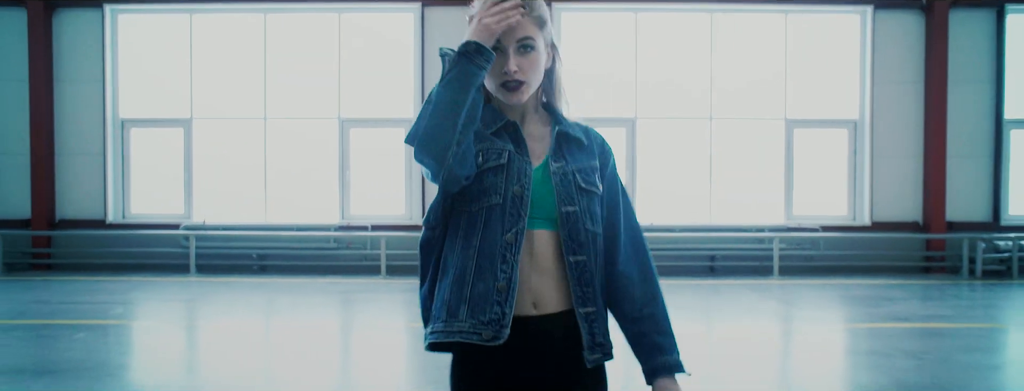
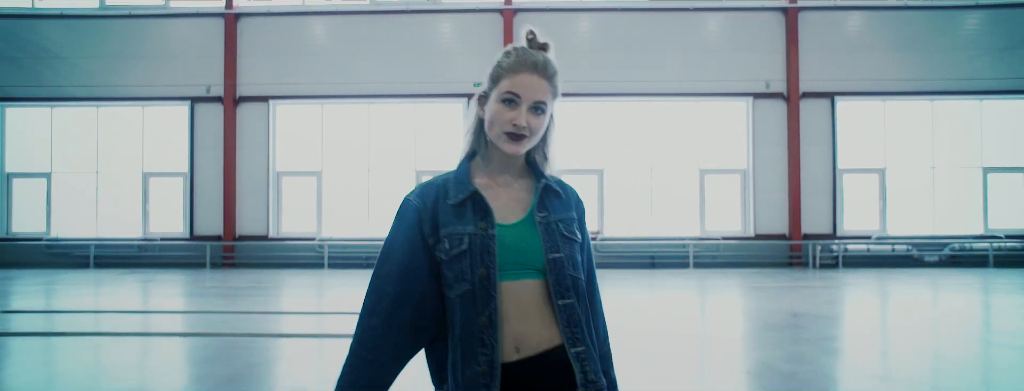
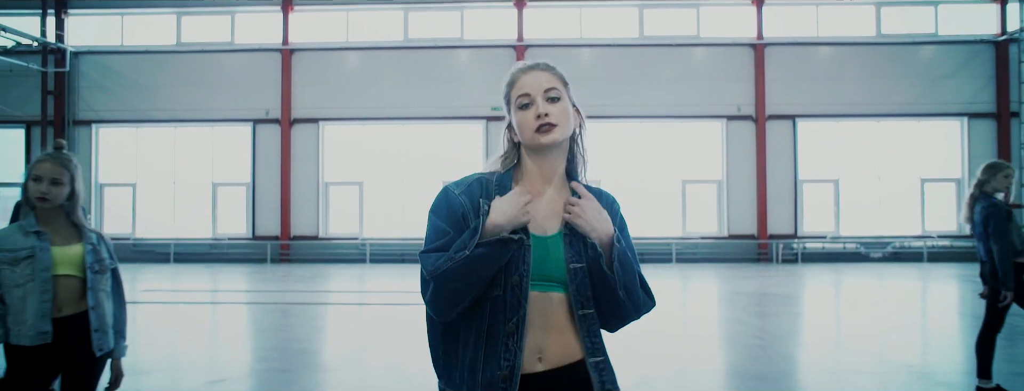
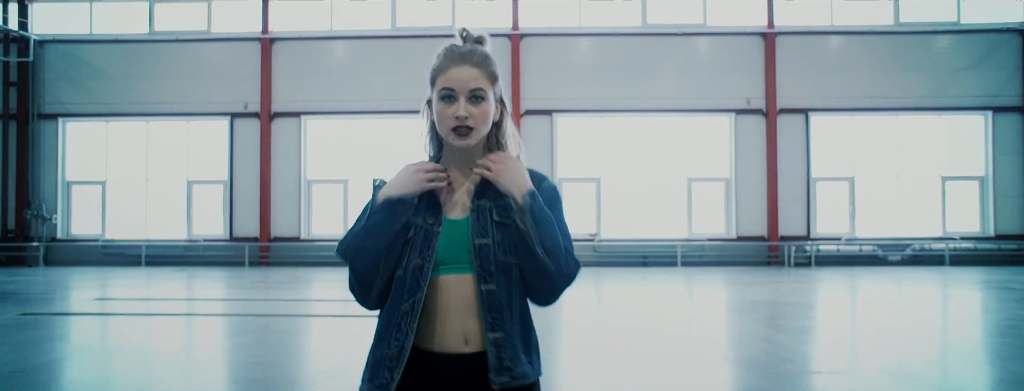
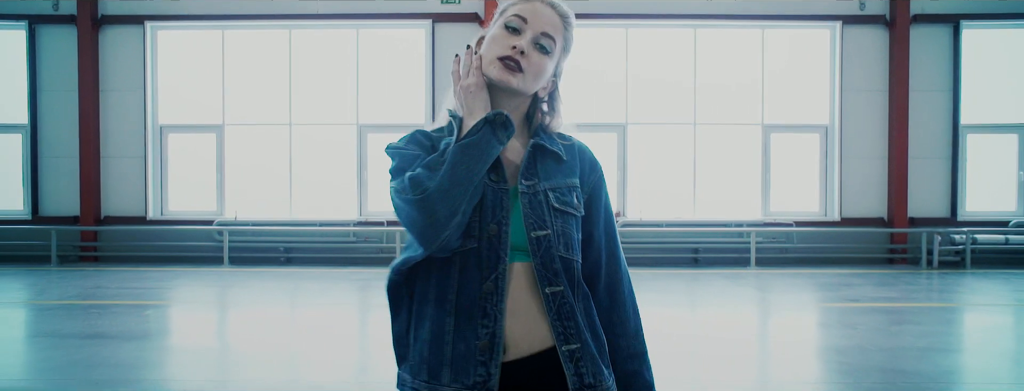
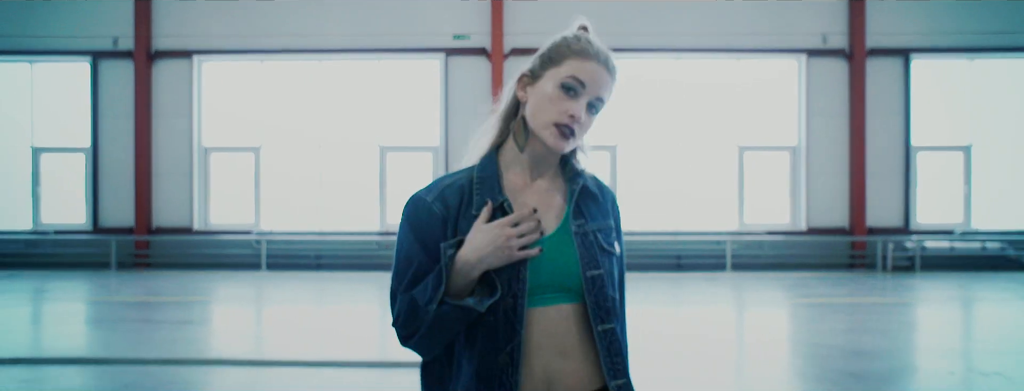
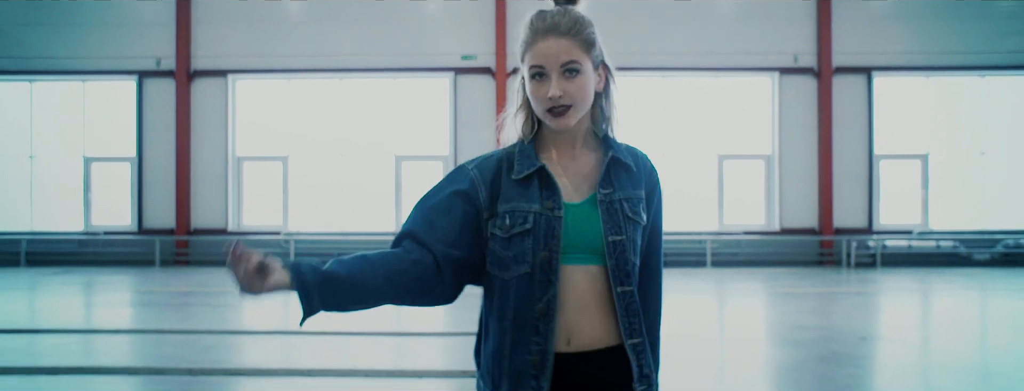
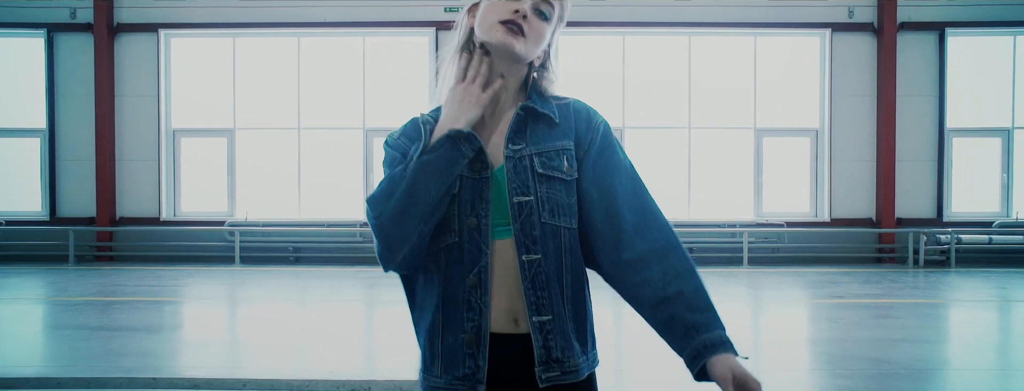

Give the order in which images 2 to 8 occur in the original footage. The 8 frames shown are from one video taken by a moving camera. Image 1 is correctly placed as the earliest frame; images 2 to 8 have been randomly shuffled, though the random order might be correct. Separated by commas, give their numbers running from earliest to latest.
5, 8, 6, 7, 2, 4, 3
